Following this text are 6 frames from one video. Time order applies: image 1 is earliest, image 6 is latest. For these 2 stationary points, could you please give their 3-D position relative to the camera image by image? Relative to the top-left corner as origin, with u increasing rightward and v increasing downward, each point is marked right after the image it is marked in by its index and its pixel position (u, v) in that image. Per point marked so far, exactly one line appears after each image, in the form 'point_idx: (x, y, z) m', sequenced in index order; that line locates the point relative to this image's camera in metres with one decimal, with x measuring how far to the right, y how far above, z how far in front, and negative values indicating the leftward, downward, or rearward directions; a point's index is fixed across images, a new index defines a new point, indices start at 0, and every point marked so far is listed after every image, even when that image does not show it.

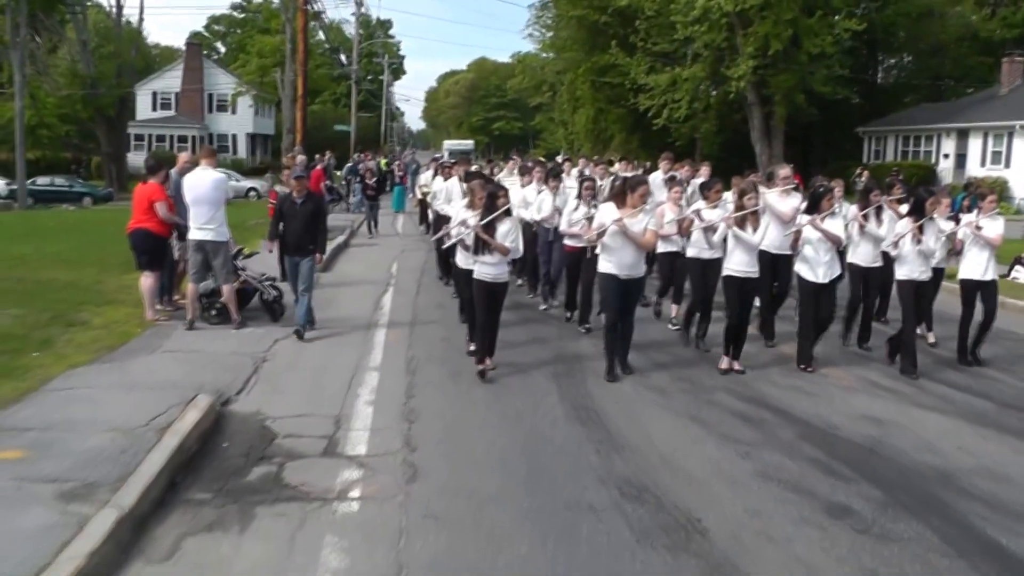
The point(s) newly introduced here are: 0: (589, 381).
0: (+0.7, -0.9, +9.3) m
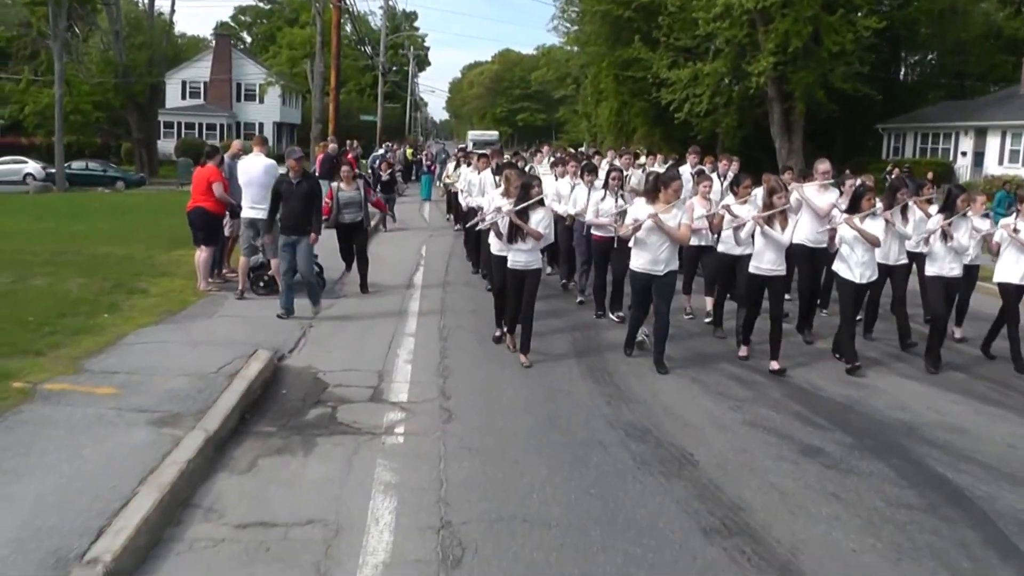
0: (+0.9, -0.6, +10.4) m
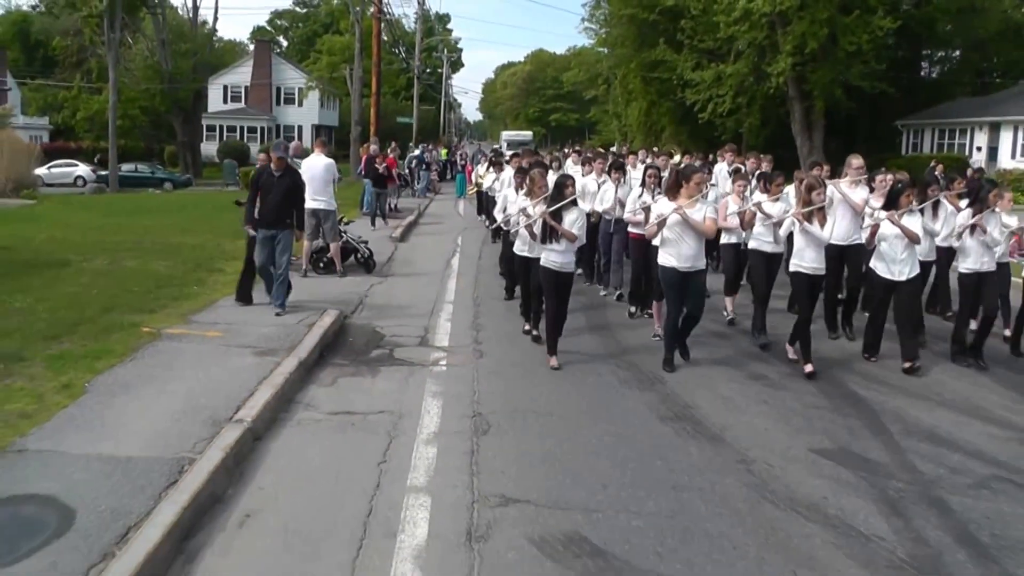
0: (+1.1, -0.3, +12.5) m
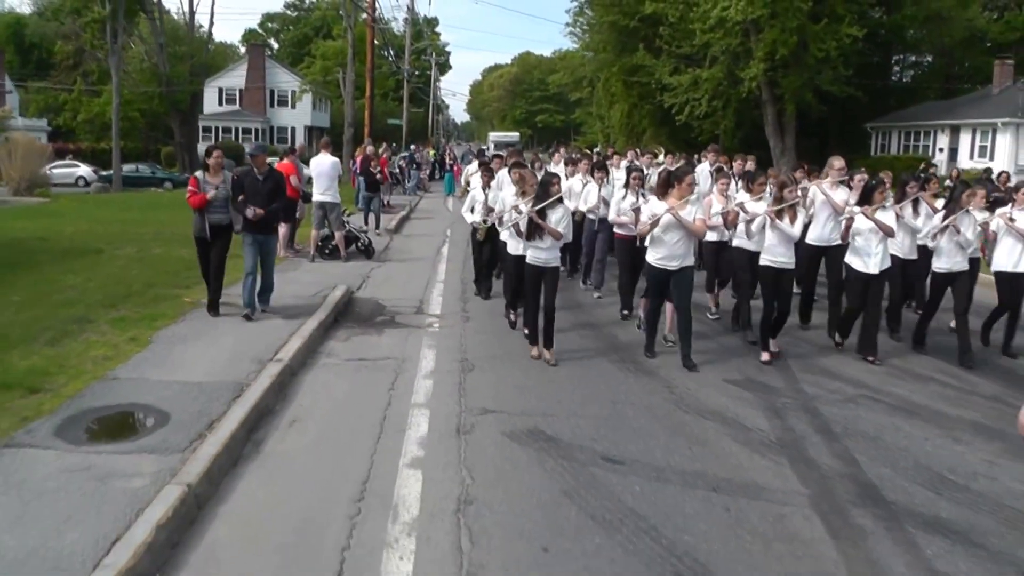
0: (+0.9, -0.1, +14.5) m
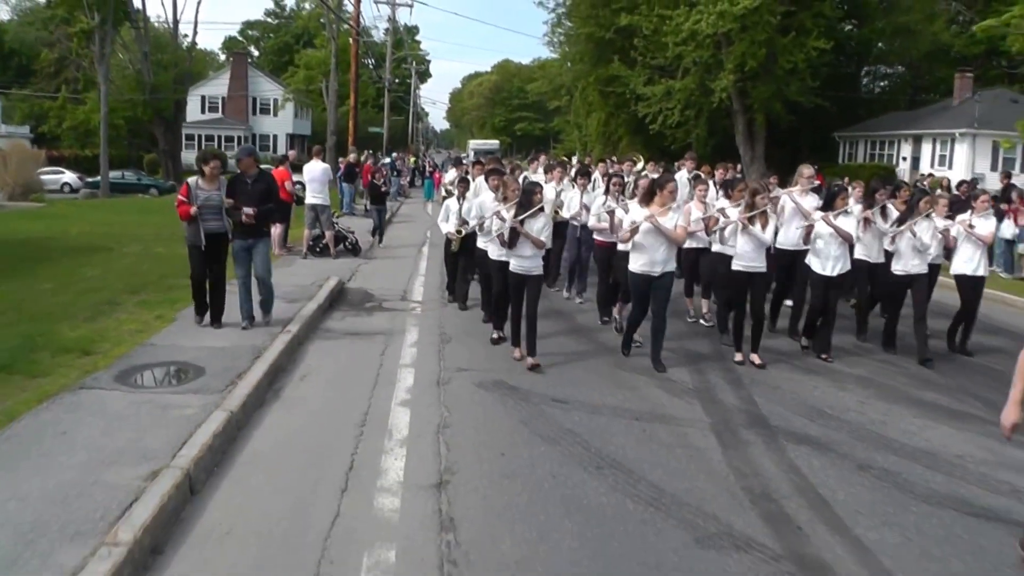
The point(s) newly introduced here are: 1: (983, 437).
0: (+0.5, 0.0, +16.3) m
1: (+3.5, -1.1, +8.2) m
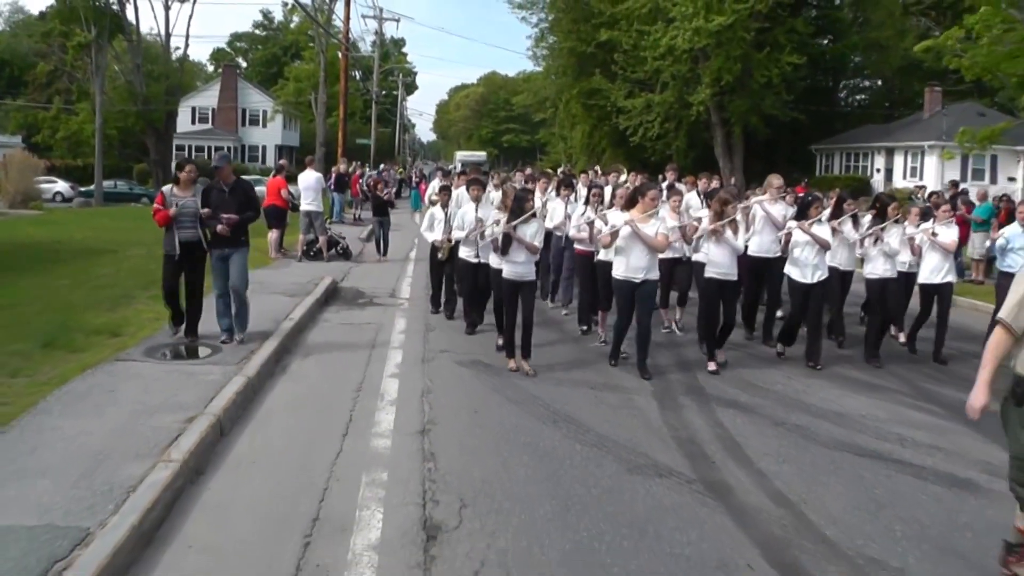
0: (+0.2, 0.0, +17.7) m
1: (+3.3, -1.0, +9.6) m
